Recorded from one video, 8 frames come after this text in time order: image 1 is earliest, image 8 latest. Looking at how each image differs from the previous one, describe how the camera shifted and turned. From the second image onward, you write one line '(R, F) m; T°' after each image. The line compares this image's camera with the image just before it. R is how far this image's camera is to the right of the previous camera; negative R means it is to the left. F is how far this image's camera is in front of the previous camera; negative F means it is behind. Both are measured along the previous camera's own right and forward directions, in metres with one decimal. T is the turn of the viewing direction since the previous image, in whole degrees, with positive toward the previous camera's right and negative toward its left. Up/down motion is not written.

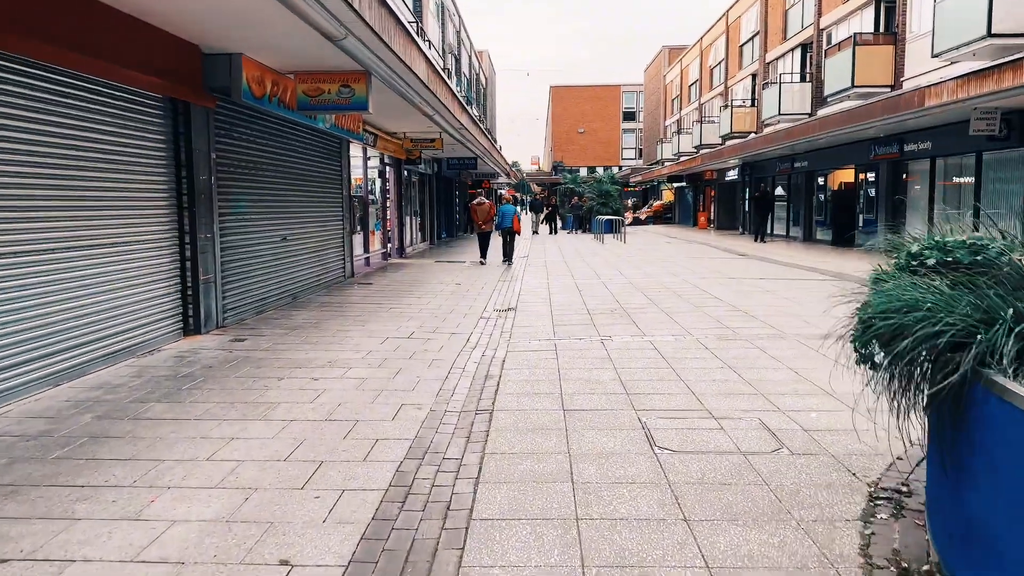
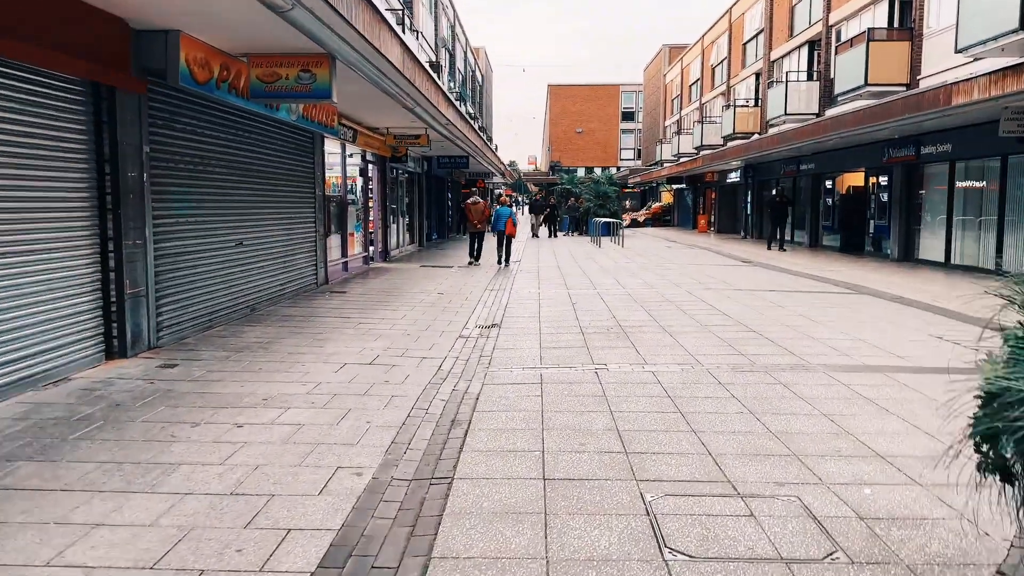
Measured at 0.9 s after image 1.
(+0.1, +1.1) m; 0°
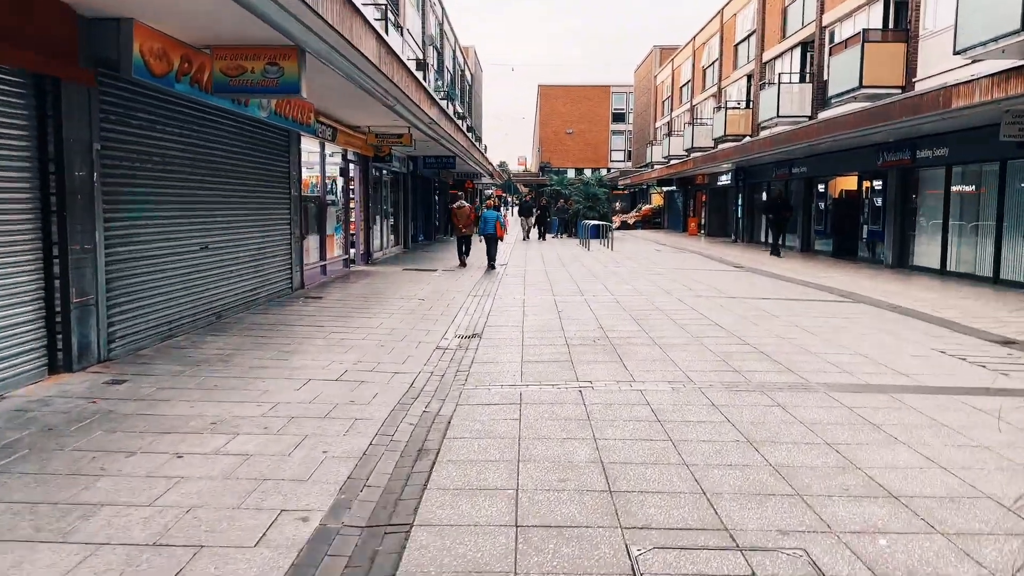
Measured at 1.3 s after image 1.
(+0.1, +0.5) m; +1°
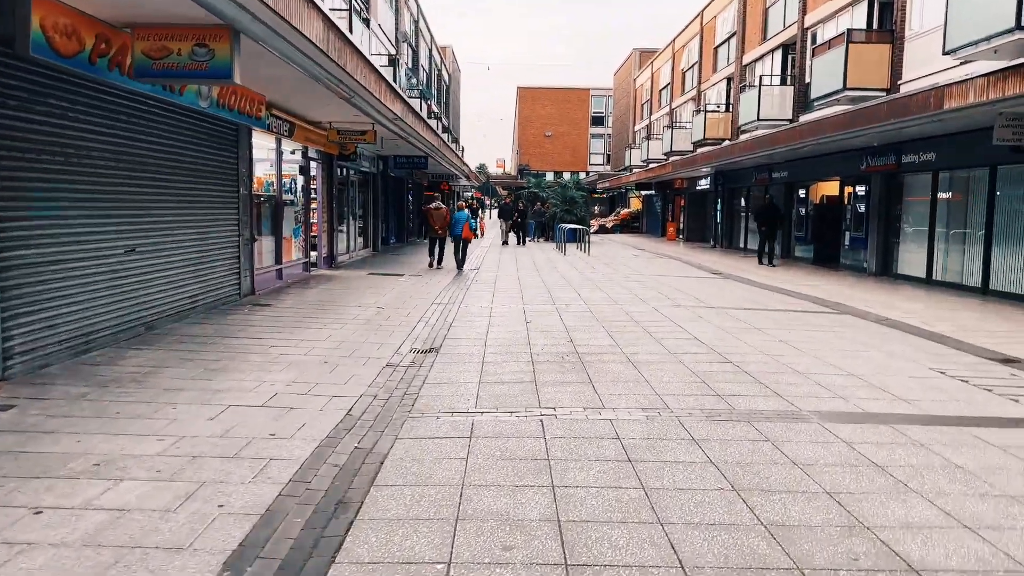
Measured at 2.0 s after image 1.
(+0.2, +0.8) m; +1°
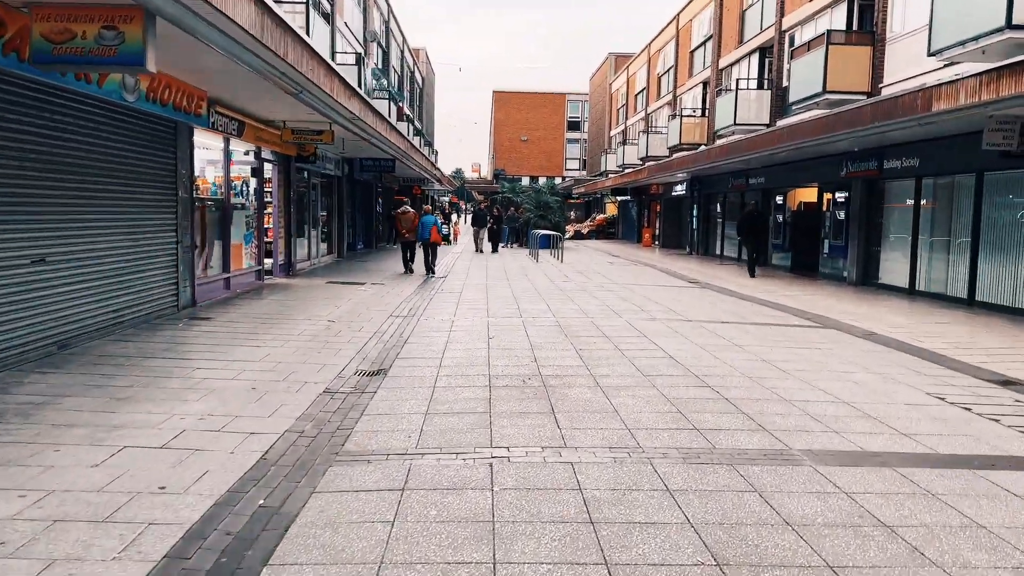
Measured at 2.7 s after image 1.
(+0.2, +0.7) m; +2°
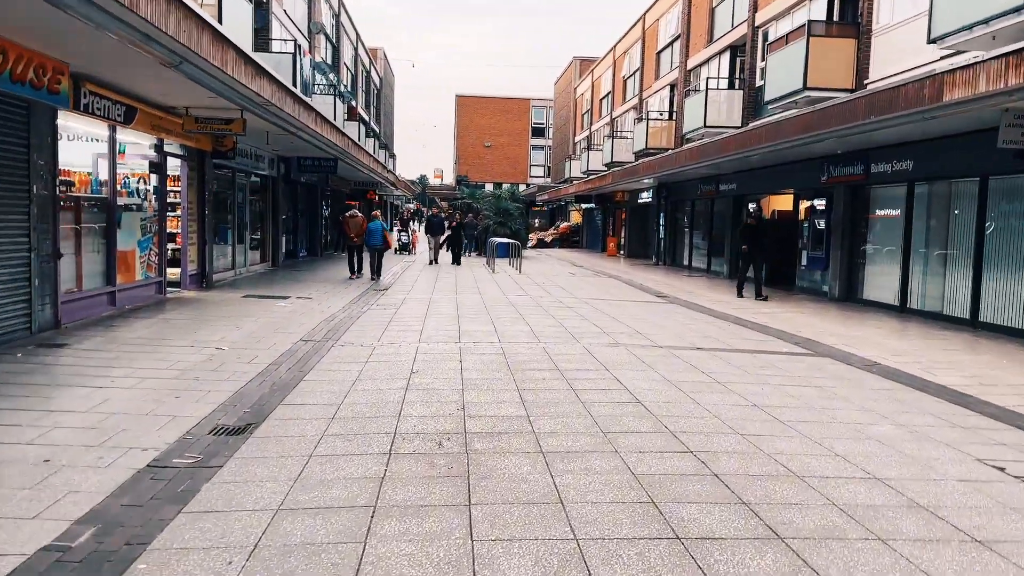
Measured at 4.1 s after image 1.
(+0.3, +1.7) m; +2°
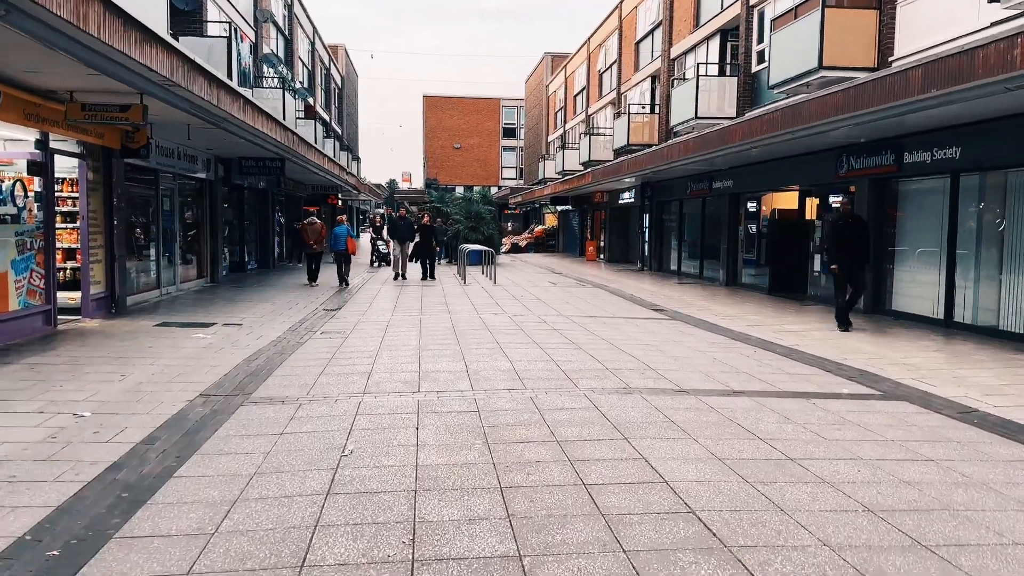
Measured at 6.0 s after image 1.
(0.0, +2.1) m; +2°
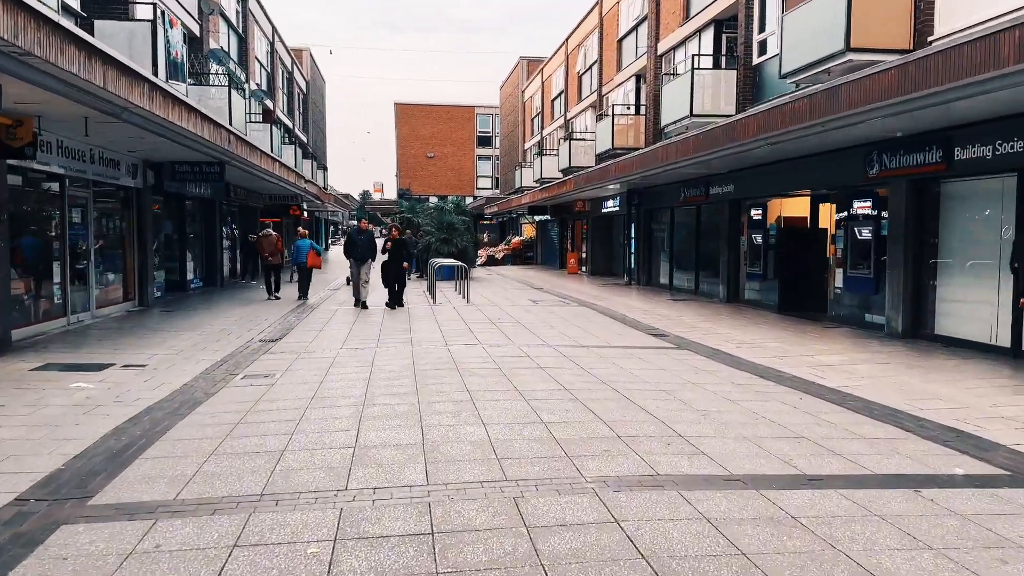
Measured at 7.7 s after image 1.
(0.0, +2.0) m; +2°
